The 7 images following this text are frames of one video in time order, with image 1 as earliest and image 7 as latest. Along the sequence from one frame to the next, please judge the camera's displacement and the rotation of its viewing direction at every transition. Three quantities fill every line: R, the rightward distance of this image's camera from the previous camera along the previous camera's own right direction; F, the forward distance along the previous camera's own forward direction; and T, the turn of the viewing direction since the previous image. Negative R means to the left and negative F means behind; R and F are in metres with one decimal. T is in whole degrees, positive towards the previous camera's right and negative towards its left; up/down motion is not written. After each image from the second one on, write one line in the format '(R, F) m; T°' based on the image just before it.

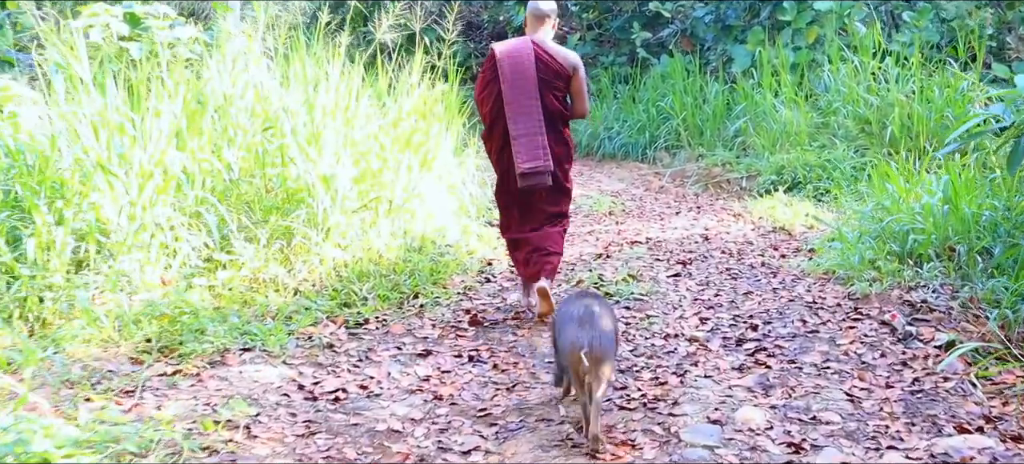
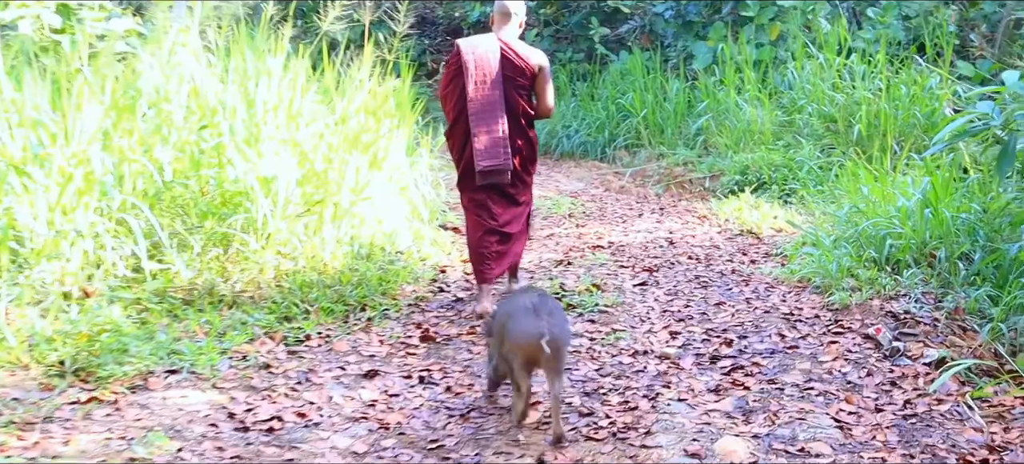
(0.0, +0.3) m; +2°
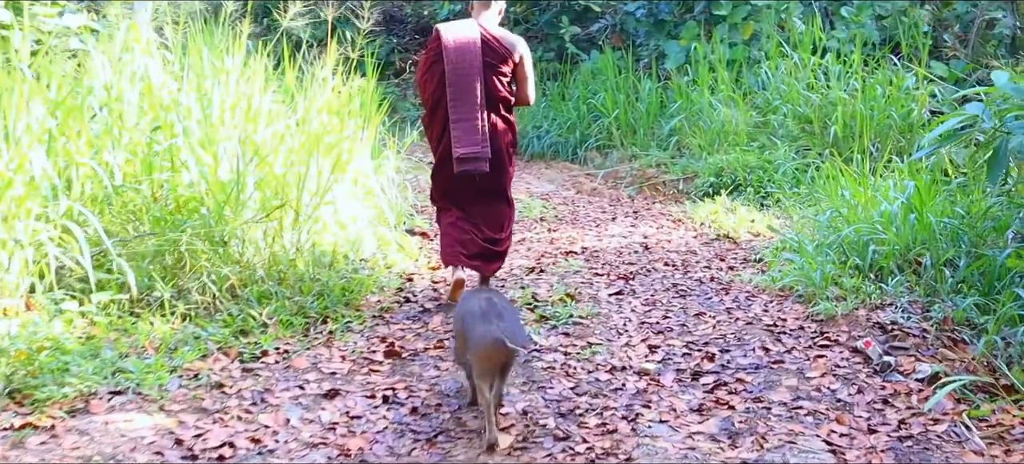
(0.0, +0.2) m; +1°
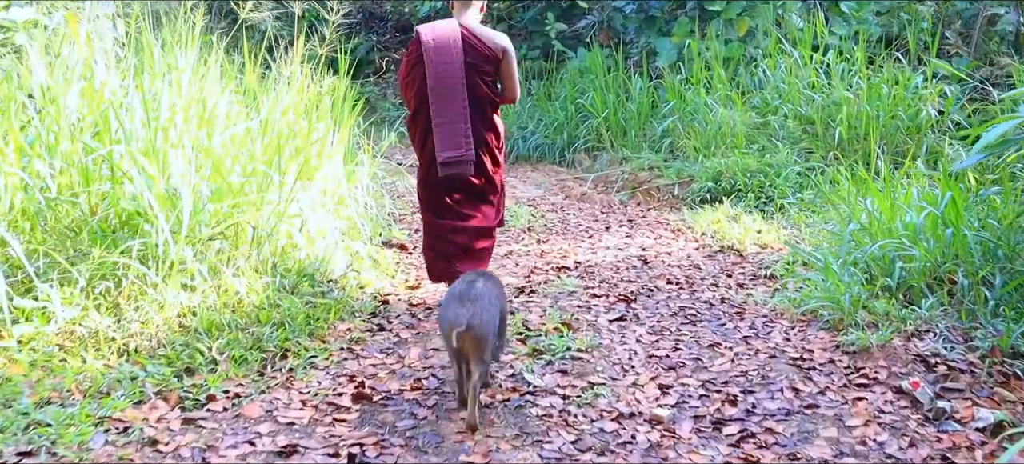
(0.0, +0.5) m; +1°
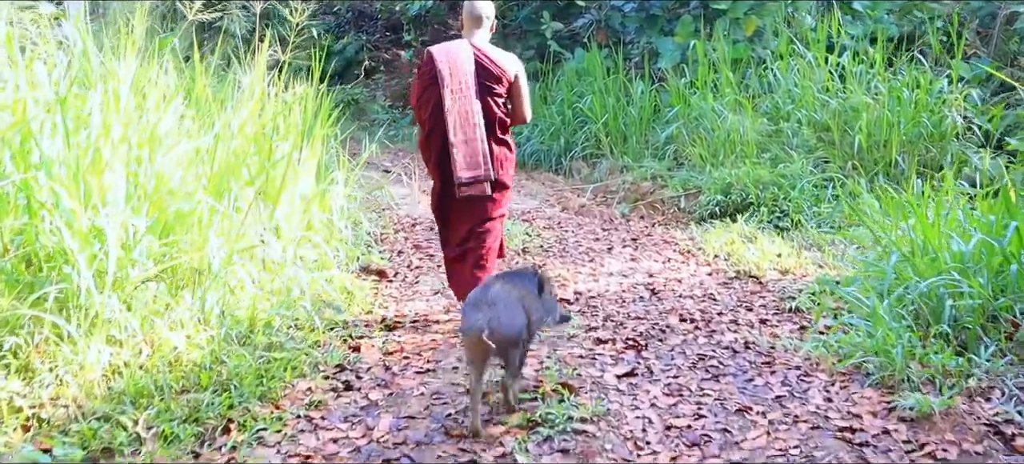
(0.0, +0.5) m; 0°
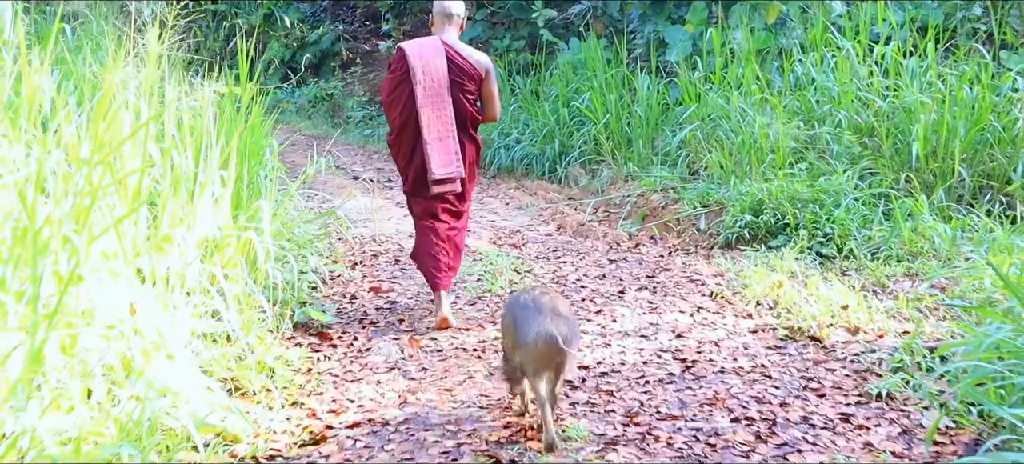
(0.0, +1.1) m; 0°
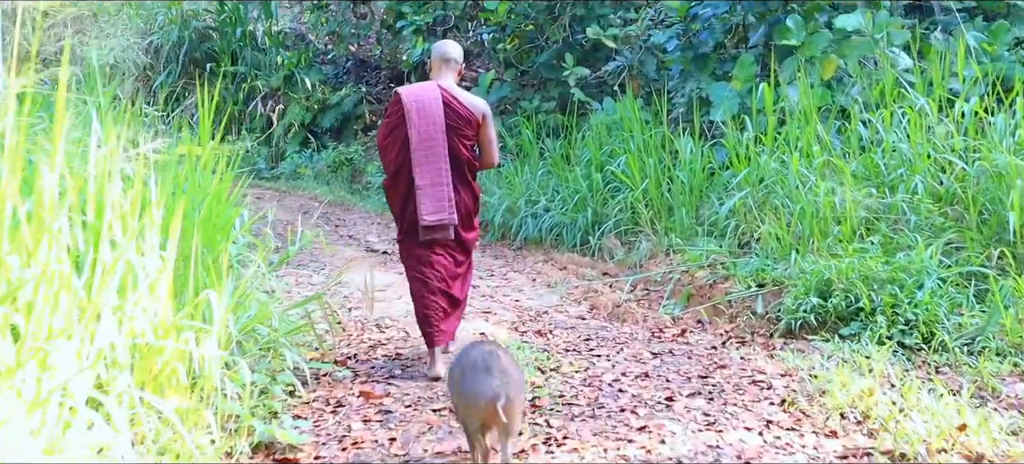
(0.0, +0.8) m; -2°
